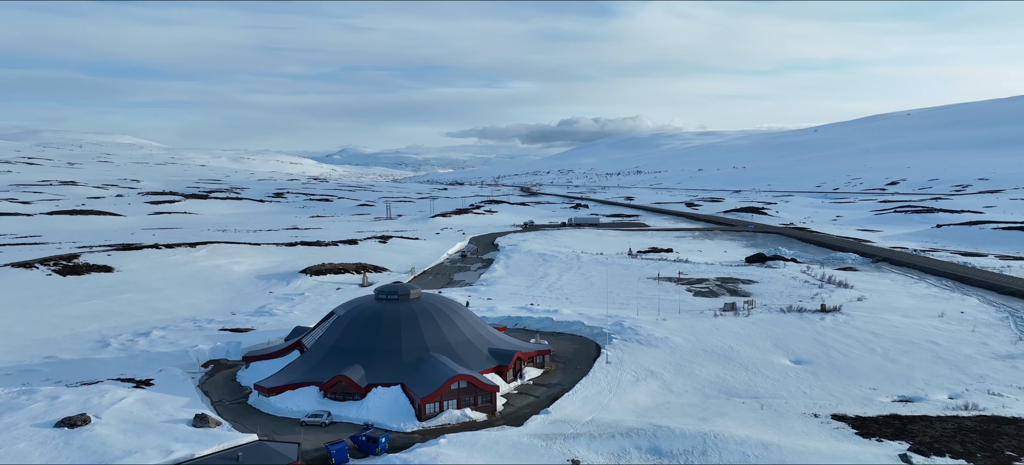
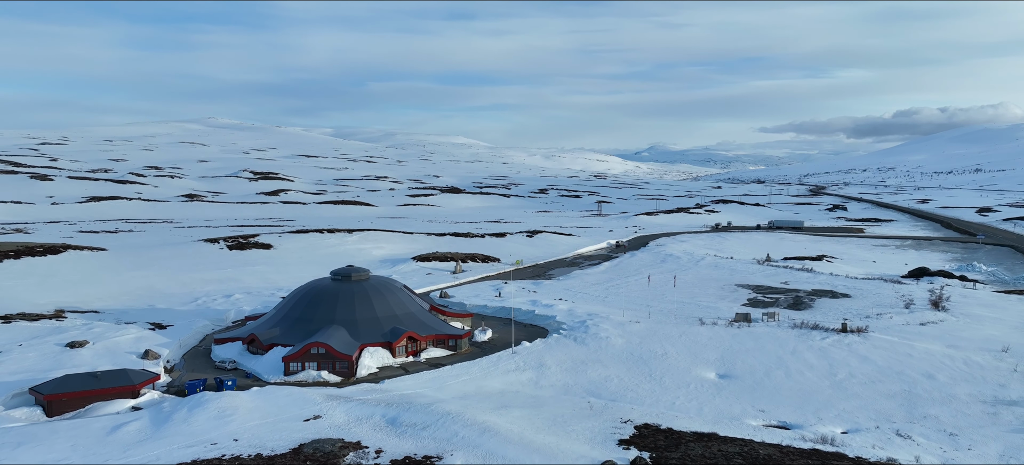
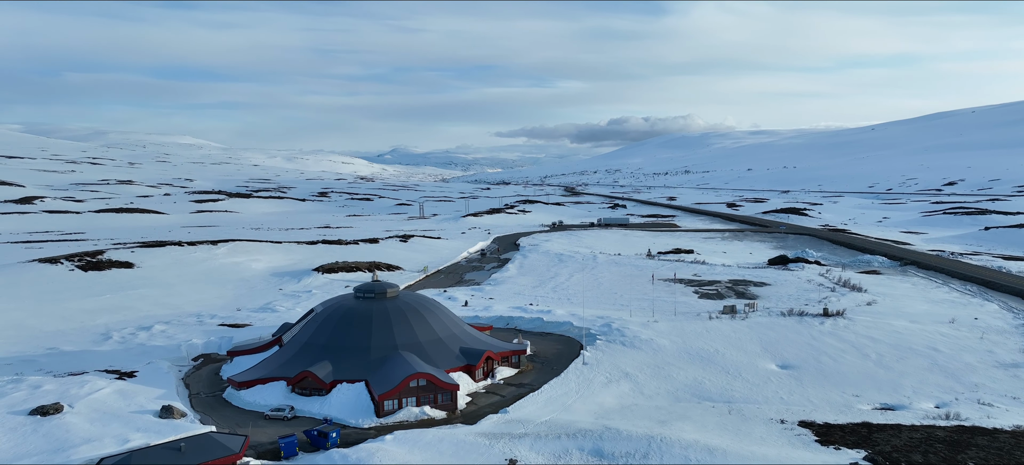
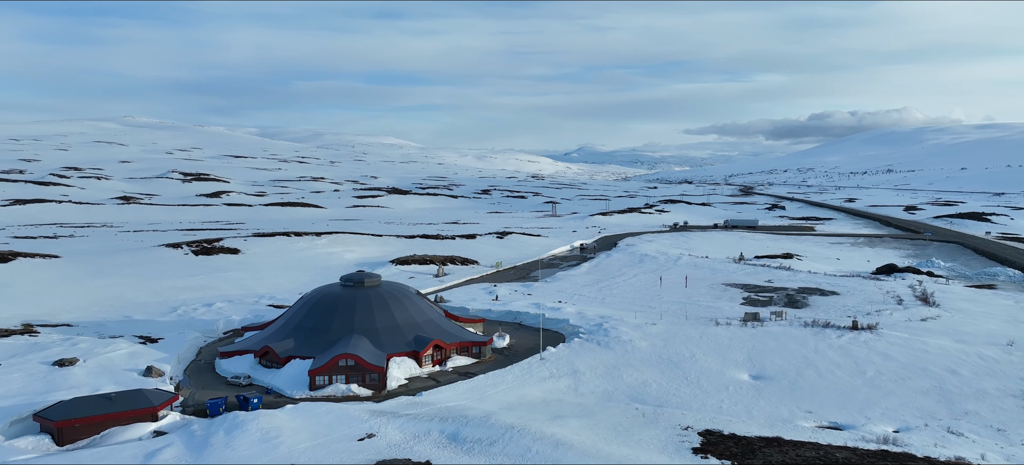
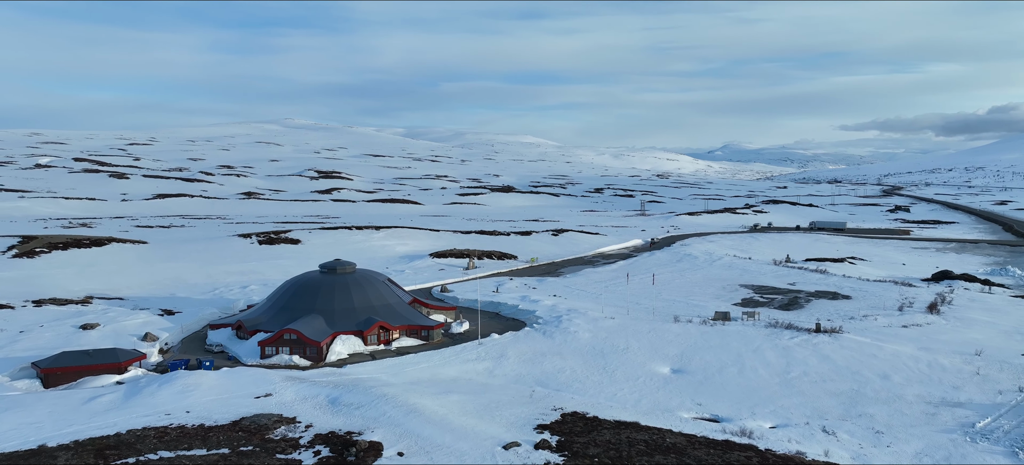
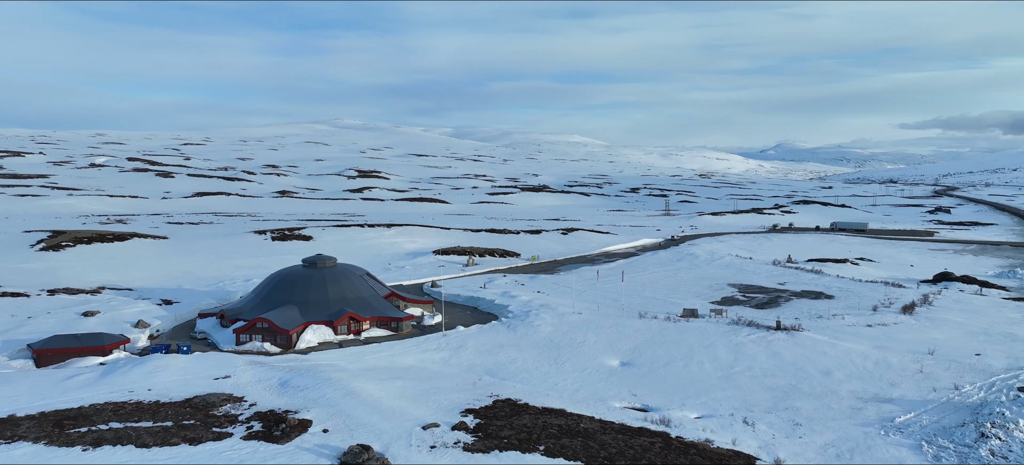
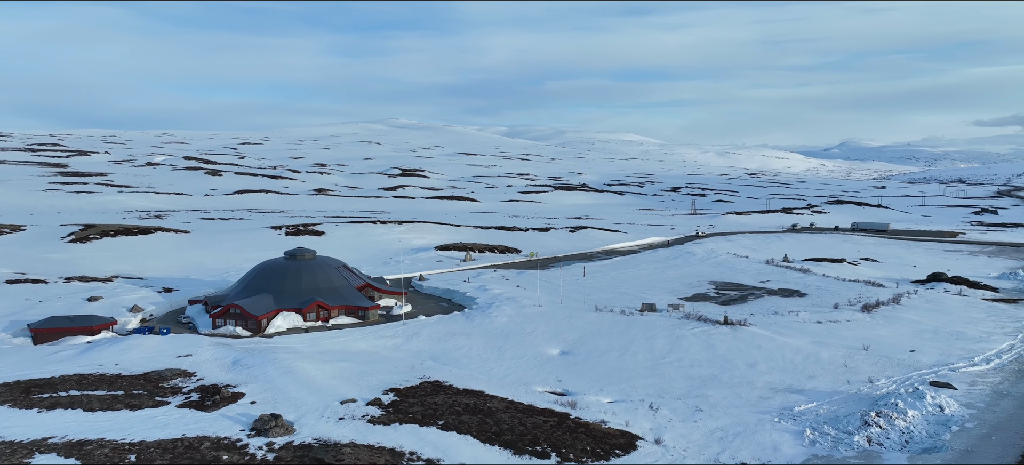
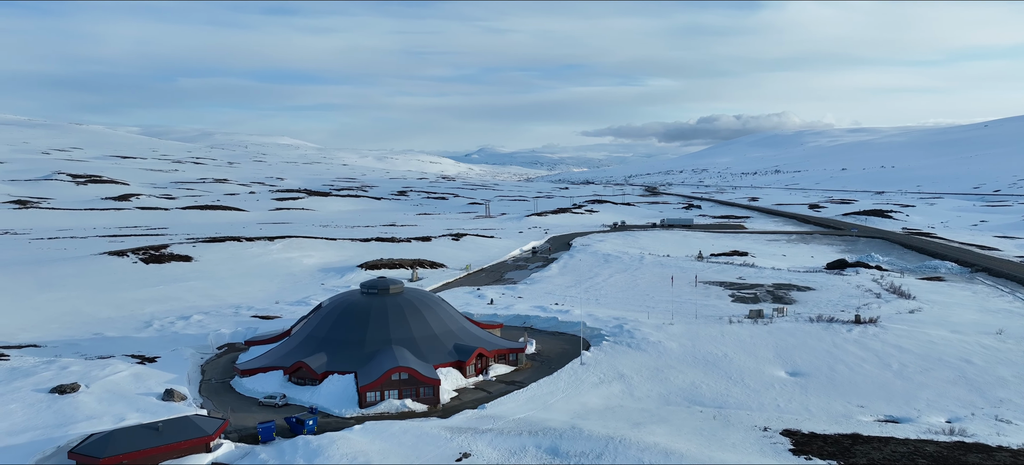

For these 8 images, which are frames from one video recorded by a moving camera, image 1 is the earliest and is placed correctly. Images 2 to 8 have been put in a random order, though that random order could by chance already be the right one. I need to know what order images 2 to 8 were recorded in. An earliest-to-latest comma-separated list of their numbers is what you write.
3, 8, 4, 2, 5, 6, 7
